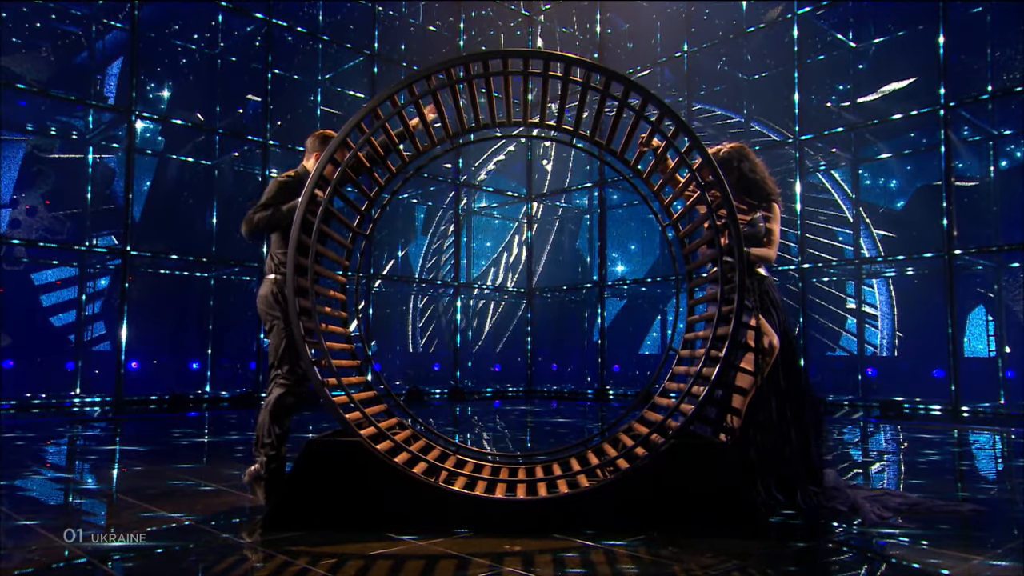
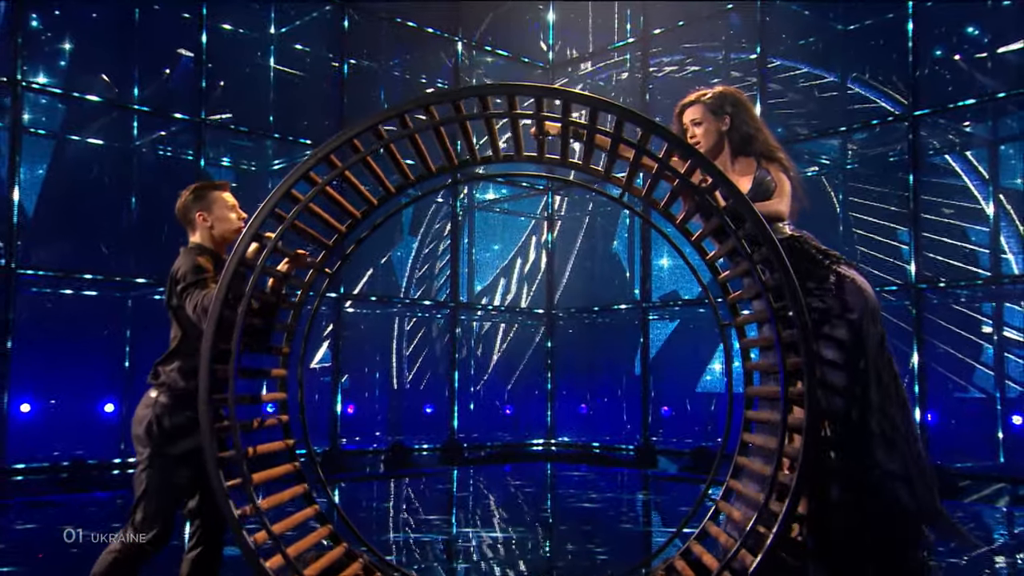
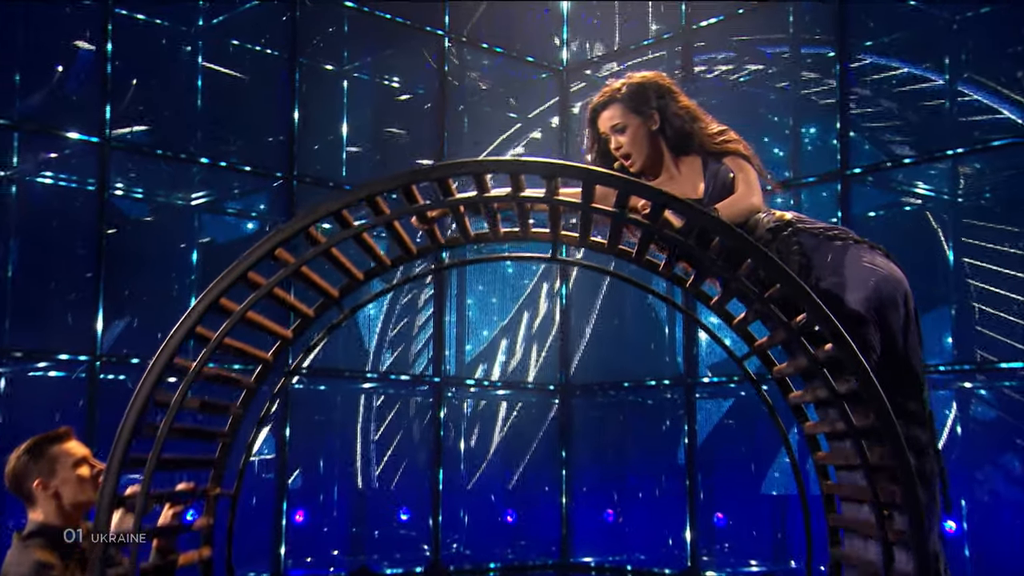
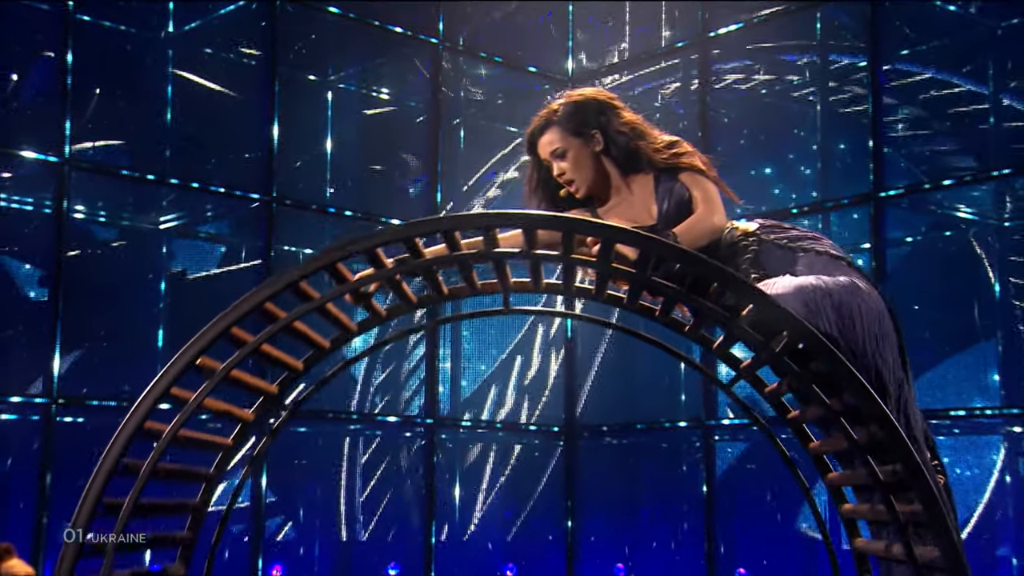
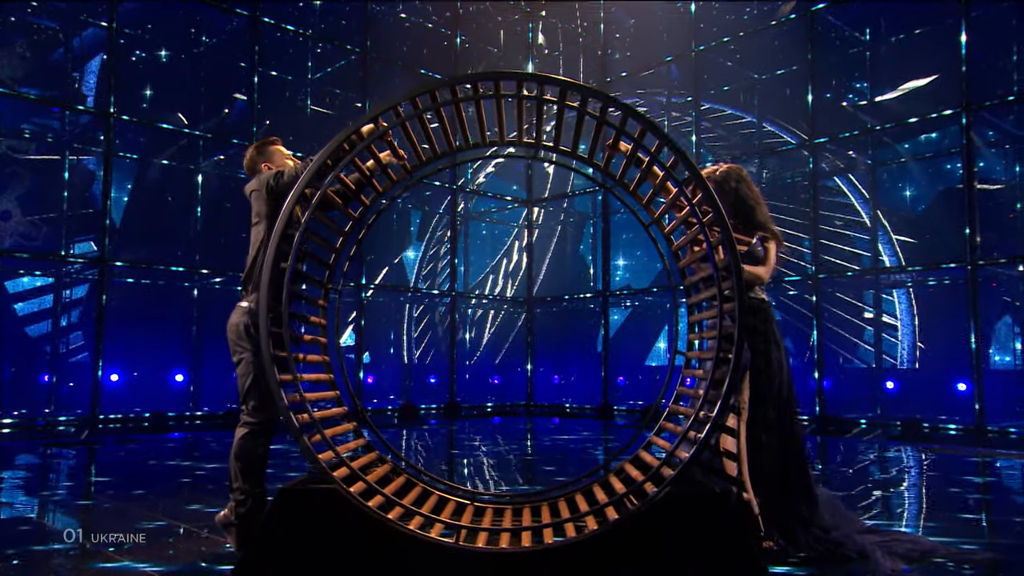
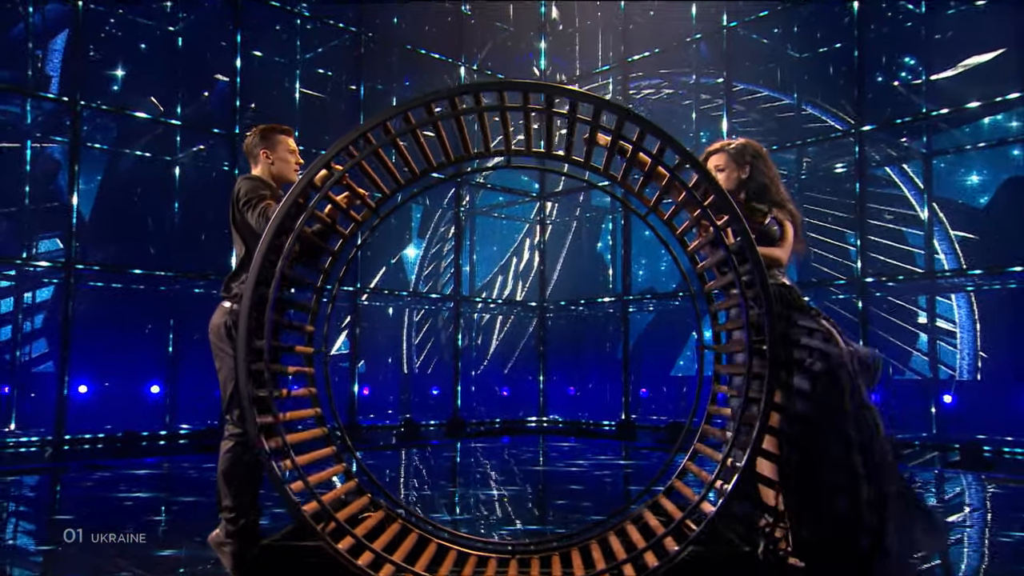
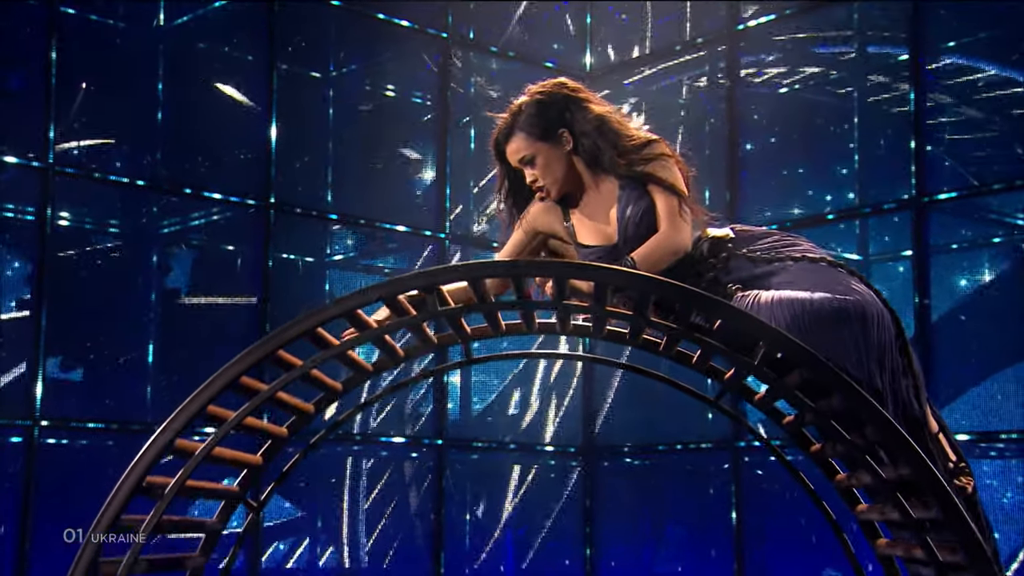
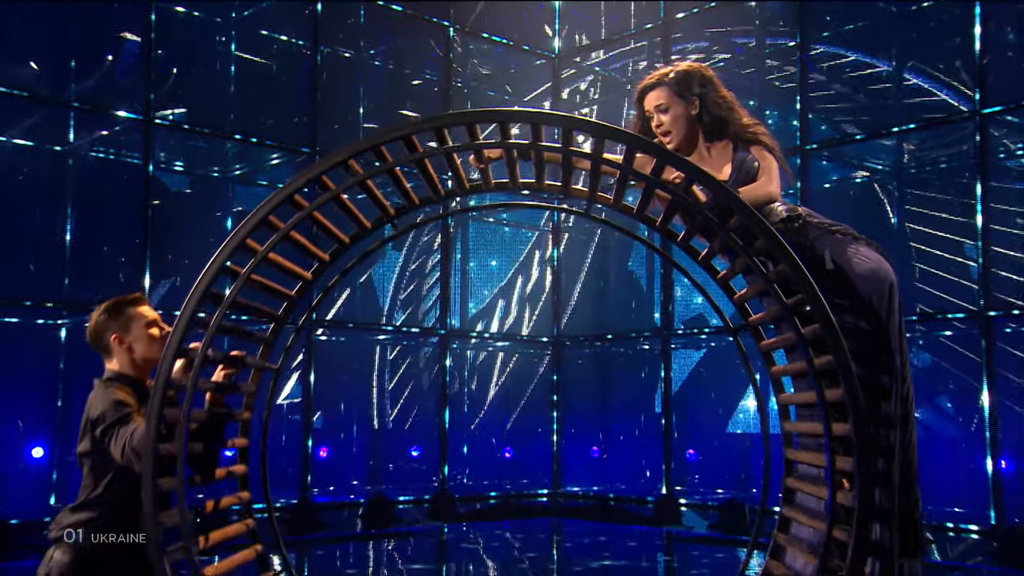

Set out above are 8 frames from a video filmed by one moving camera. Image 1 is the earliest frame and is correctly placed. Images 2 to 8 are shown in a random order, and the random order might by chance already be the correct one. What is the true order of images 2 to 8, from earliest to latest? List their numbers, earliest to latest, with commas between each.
5, 6, 2, 8, 3, 4, 7
